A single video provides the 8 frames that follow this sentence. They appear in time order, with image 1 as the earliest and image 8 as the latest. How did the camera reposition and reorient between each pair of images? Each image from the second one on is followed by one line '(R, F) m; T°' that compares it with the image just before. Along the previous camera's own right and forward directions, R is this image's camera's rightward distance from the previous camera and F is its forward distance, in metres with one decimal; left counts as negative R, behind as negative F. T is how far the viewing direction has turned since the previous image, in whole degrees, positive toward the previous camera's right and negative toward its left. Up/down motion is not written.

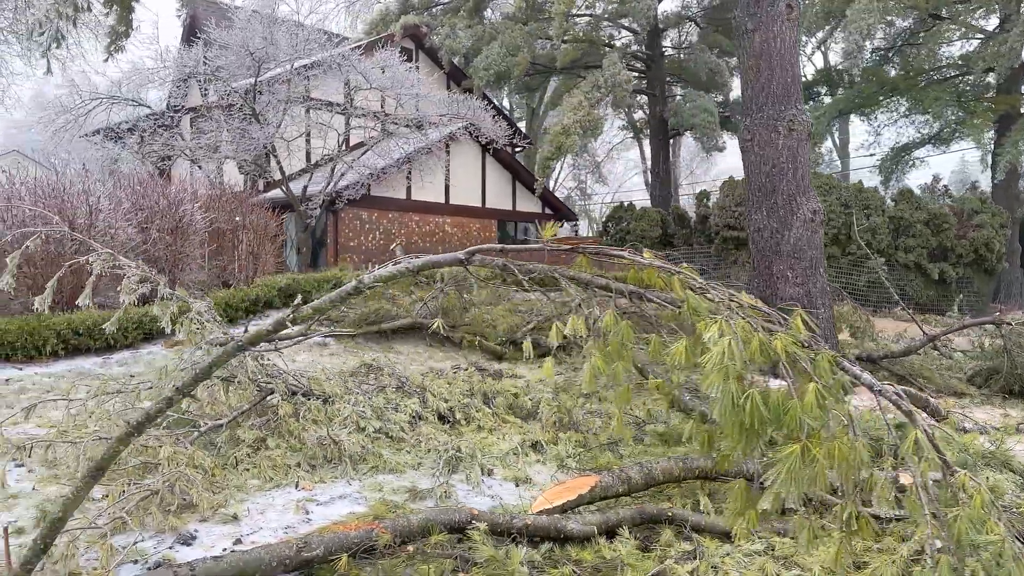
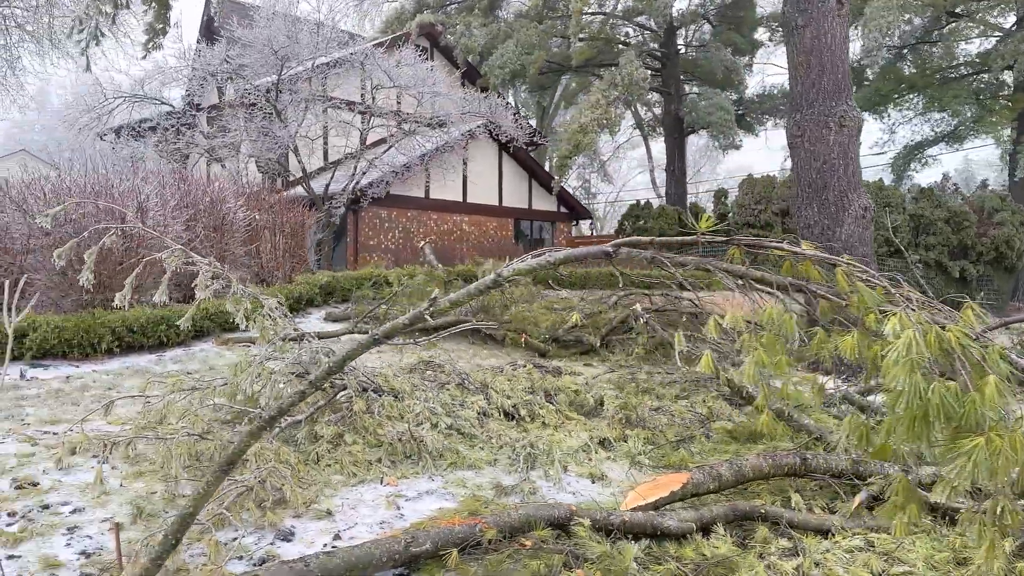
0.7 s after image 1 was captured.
(-0.4, 0.0) m; 0°
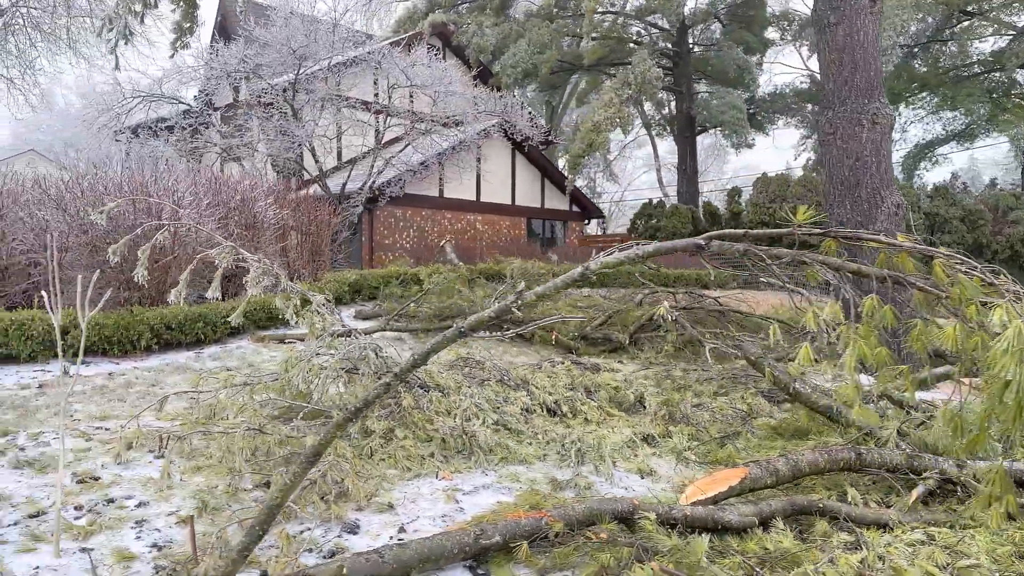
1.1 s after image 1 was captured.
(-0.2, 0.0) m; 0°
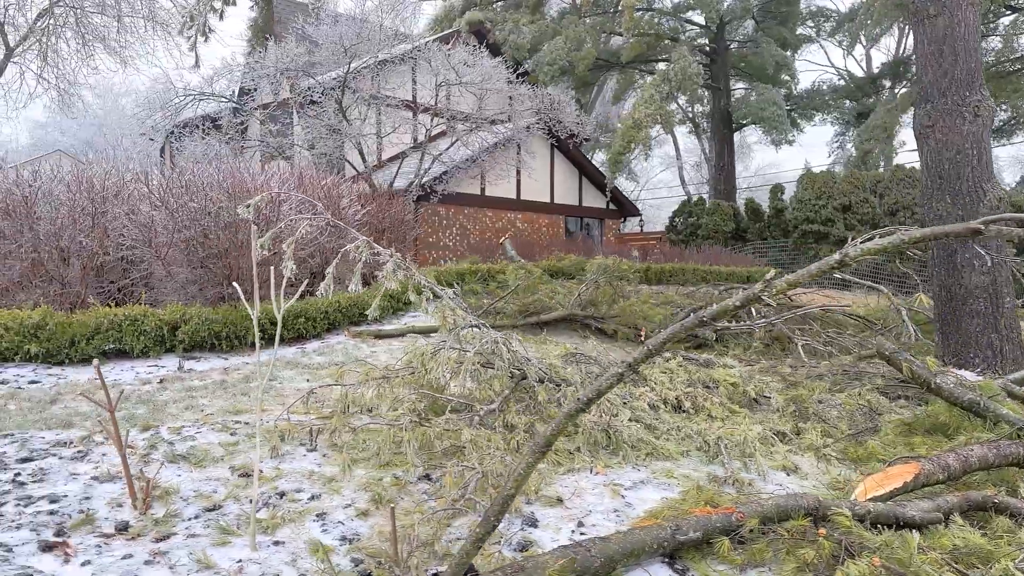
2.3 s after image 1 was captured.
(-0.6, 0.0) m; -1°
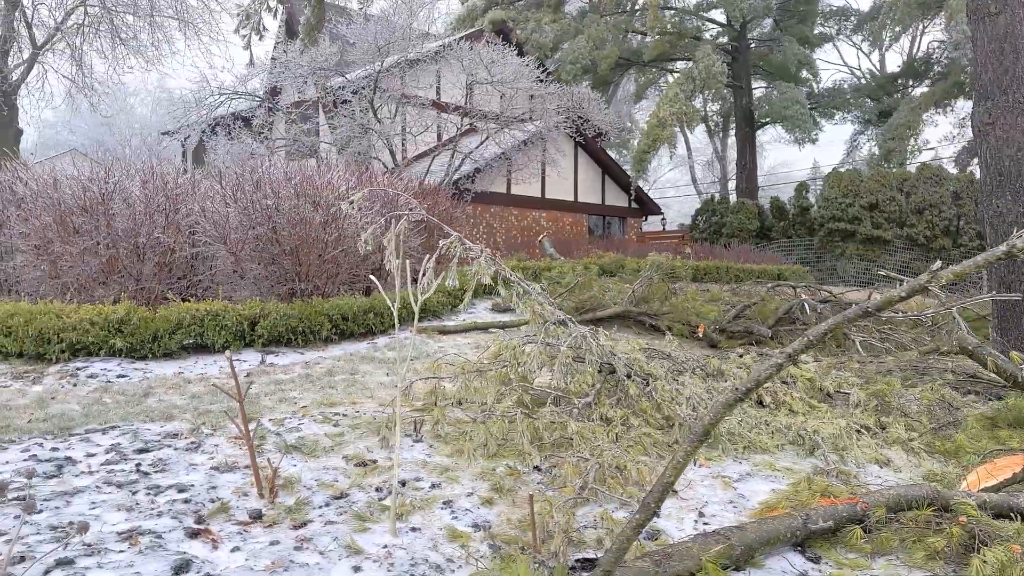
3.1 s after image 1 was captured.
(-0.4, -0.1) m; 0°
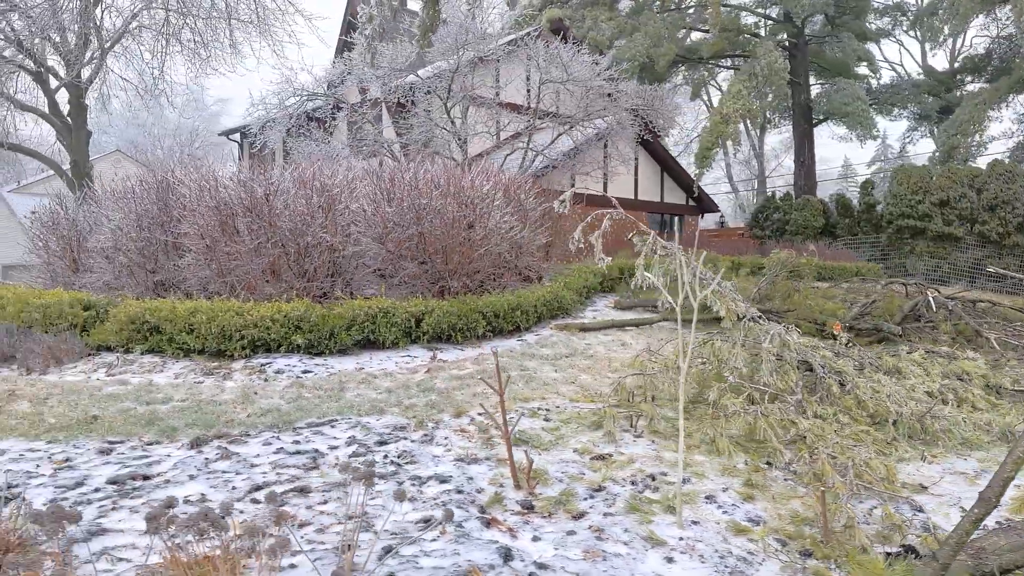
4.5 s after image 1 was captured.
(-0.9, -0.1) m; -1°
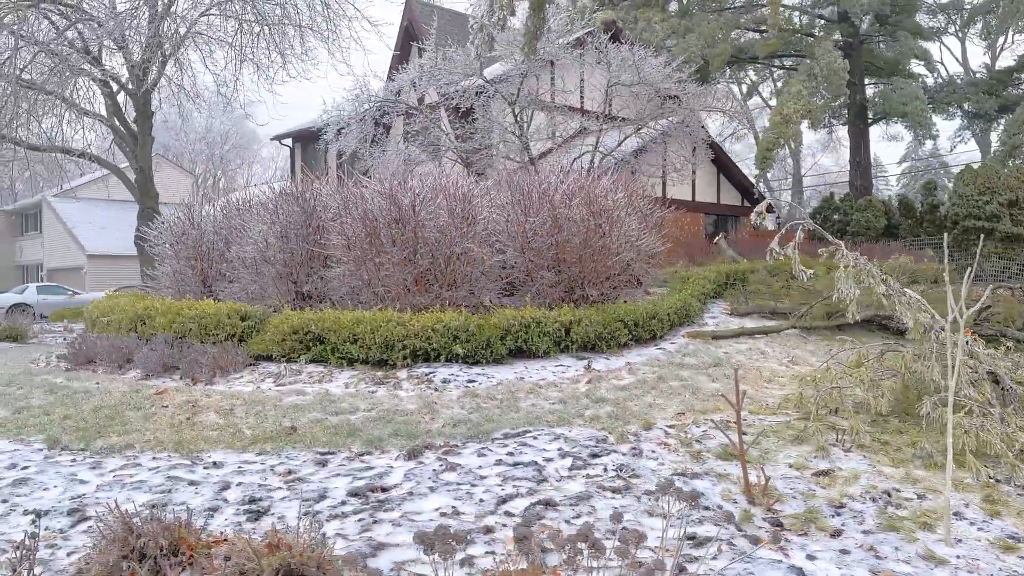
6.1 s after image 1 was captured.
(-0.9, 0.0) m; -1°
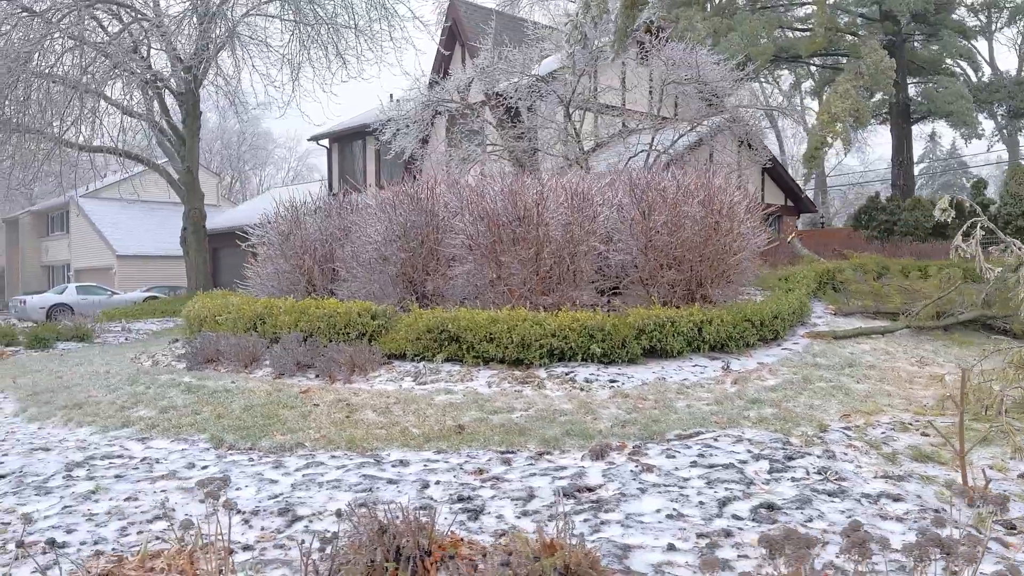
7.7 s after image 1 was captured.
(-0.8, 0.0) m; -1°
